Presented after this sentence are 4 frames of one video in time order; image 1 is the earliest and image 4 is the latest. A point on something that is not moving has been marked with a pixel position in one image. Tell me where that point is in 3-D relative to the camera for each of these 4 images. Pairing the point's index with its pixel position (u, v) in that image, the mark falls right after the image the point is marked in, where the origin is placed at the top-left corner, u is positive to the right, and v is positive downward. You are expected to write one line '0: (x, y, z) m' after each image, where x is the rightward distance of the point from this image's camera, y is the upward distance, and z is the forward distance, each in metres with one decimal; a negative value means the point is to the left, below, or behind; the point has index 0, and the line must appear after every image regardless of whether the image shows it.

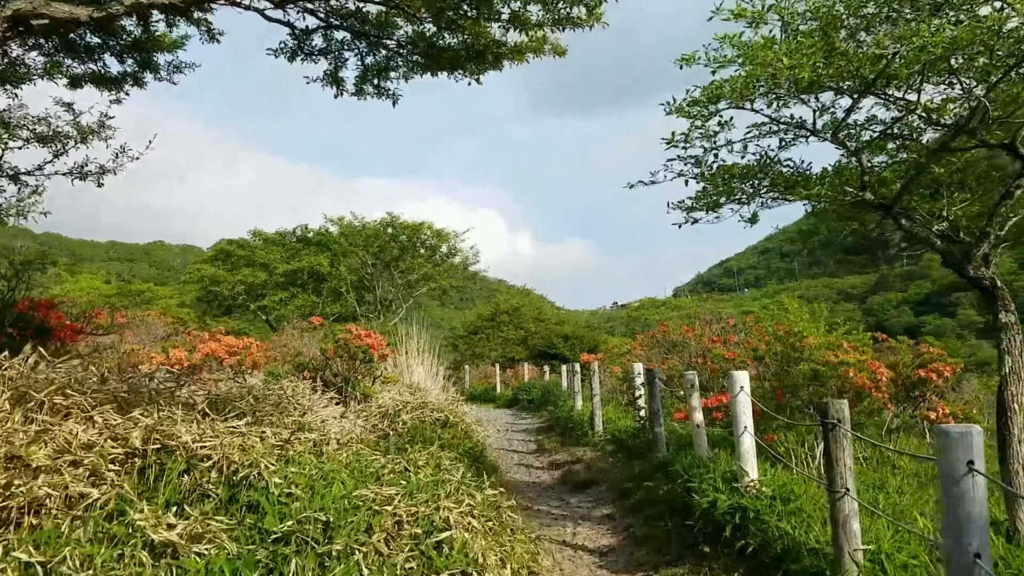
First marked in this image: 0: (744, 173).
0: (+1.5, +0.7, +4.9) m
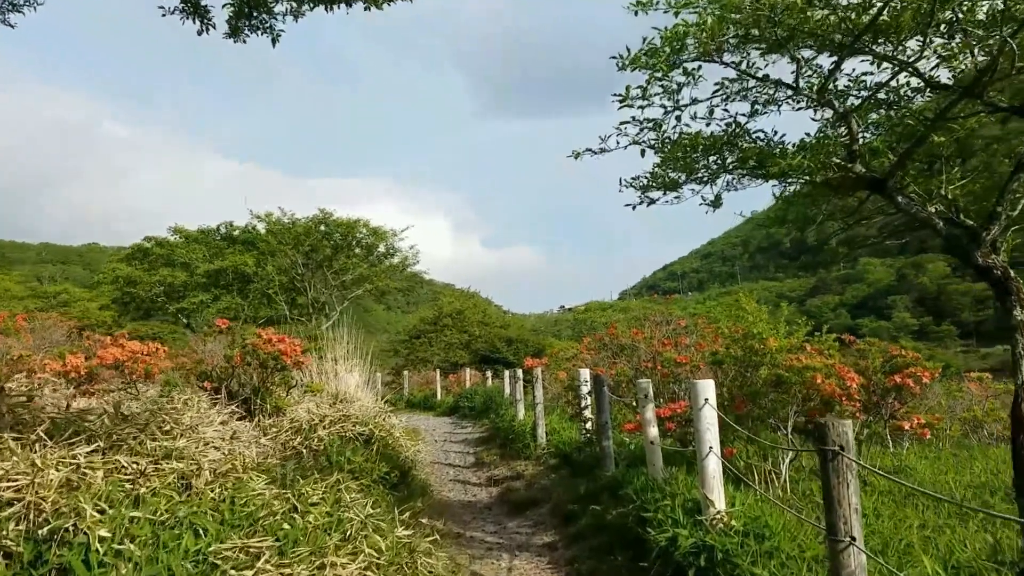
0: (+1.1, +0.8, +4.1) m
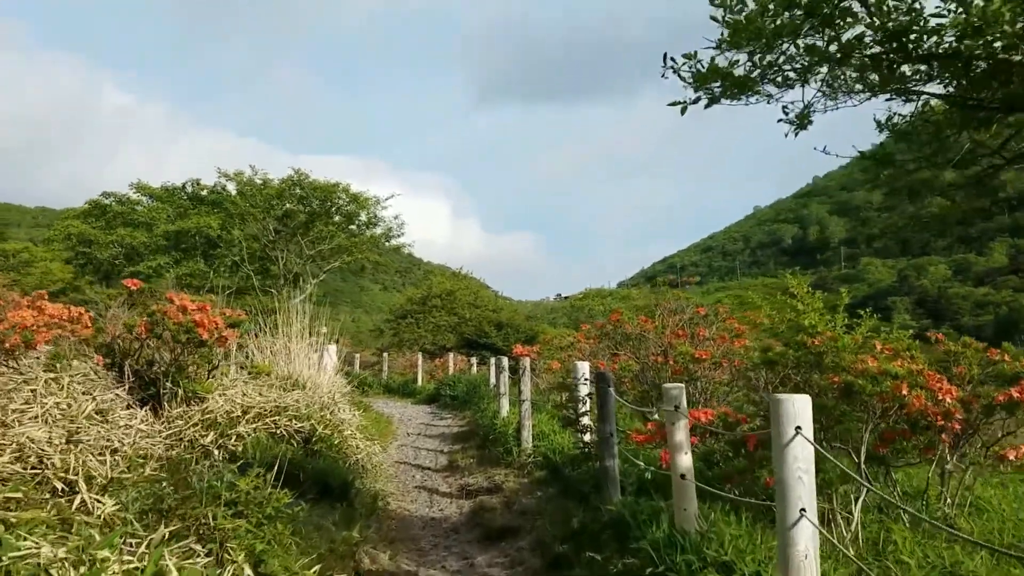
0: (+1.0, +0.9, +2.5) m
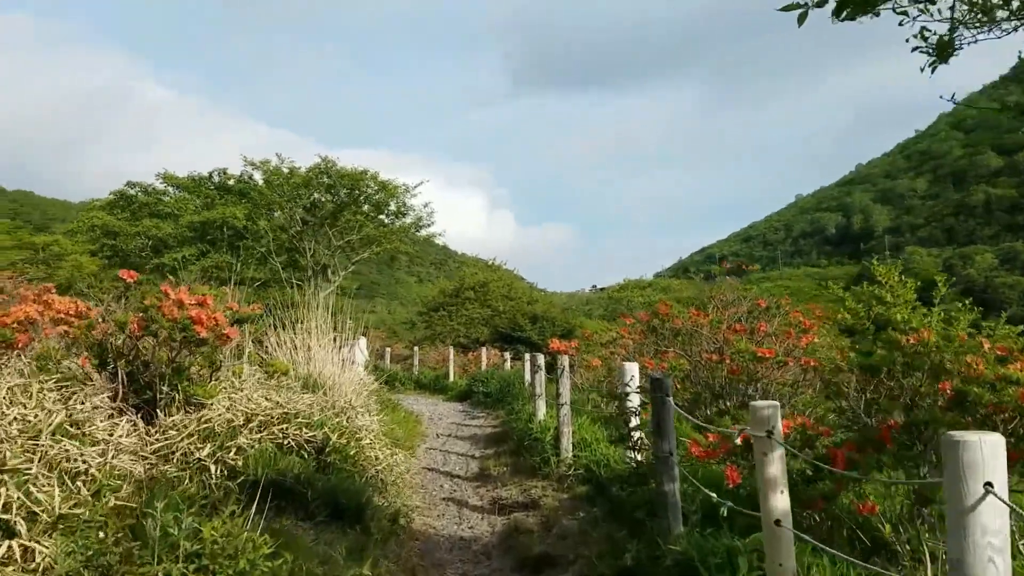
0: (+1.1, +1.0, +1.7) m
